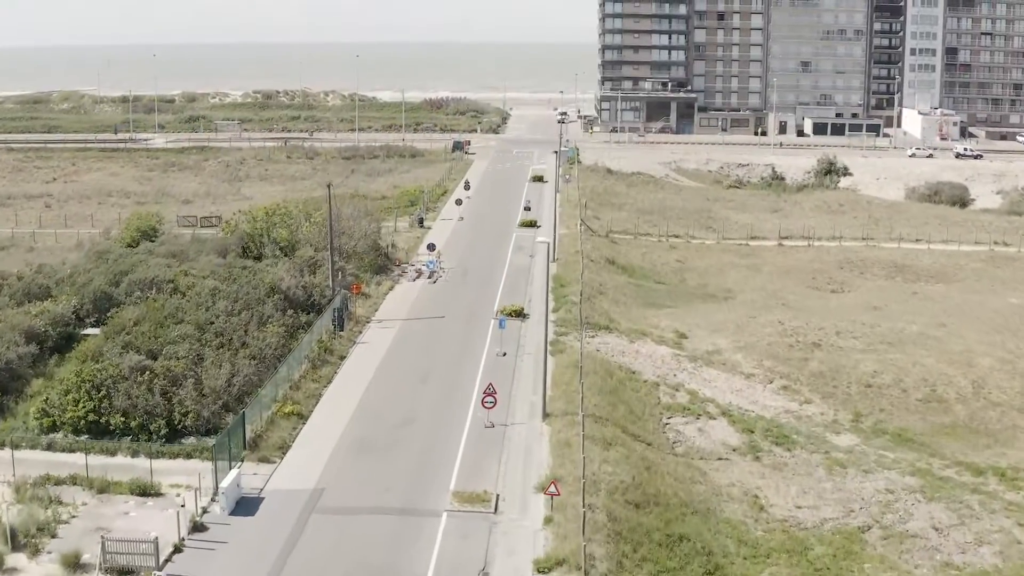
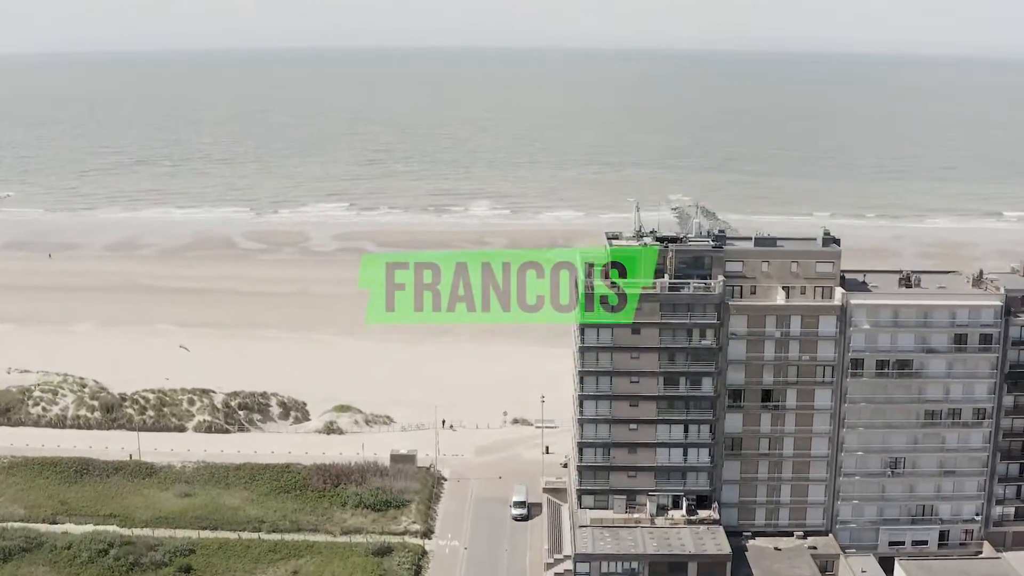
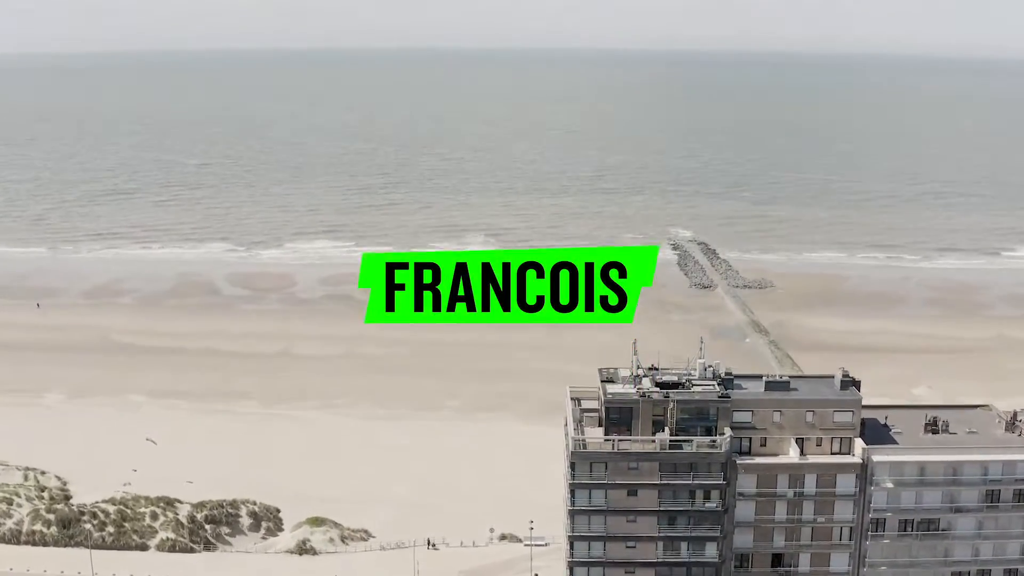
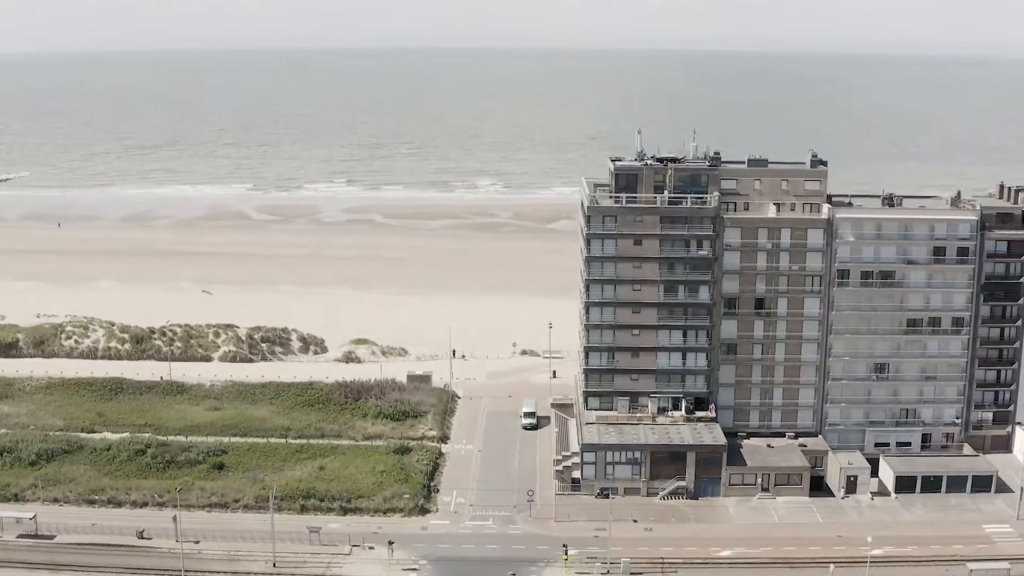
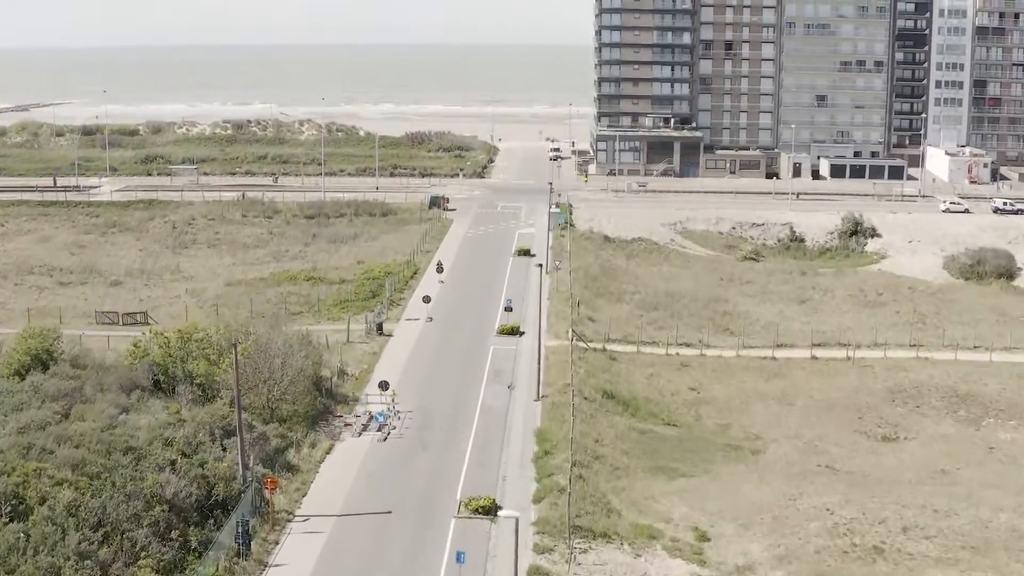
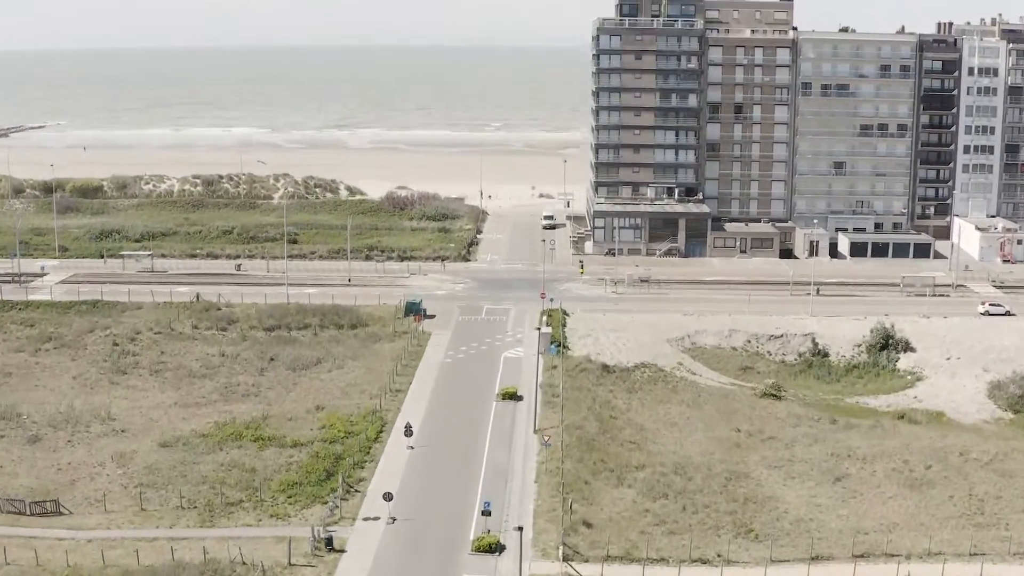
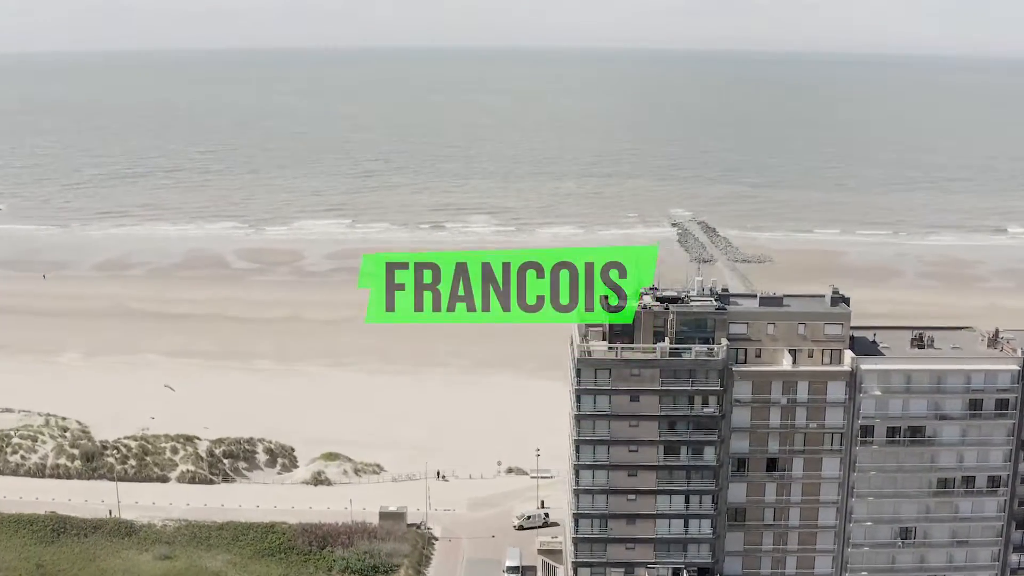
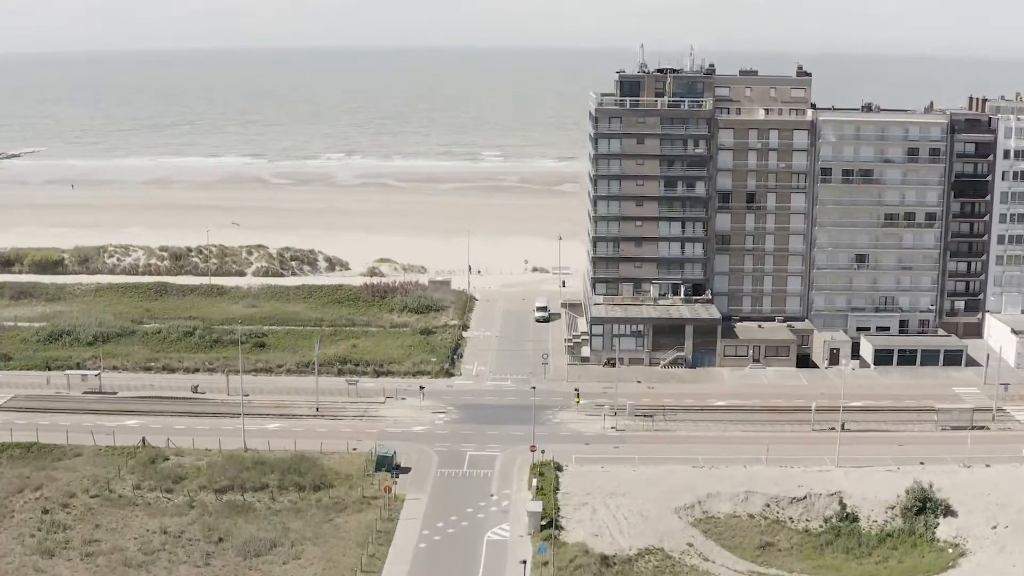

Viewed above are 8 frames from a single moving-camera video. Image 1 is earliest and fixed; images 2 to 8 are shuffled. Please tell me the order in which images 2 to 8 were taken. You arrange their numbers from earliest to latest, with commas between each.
5, 6, 8, 4, 2, 7, 3
